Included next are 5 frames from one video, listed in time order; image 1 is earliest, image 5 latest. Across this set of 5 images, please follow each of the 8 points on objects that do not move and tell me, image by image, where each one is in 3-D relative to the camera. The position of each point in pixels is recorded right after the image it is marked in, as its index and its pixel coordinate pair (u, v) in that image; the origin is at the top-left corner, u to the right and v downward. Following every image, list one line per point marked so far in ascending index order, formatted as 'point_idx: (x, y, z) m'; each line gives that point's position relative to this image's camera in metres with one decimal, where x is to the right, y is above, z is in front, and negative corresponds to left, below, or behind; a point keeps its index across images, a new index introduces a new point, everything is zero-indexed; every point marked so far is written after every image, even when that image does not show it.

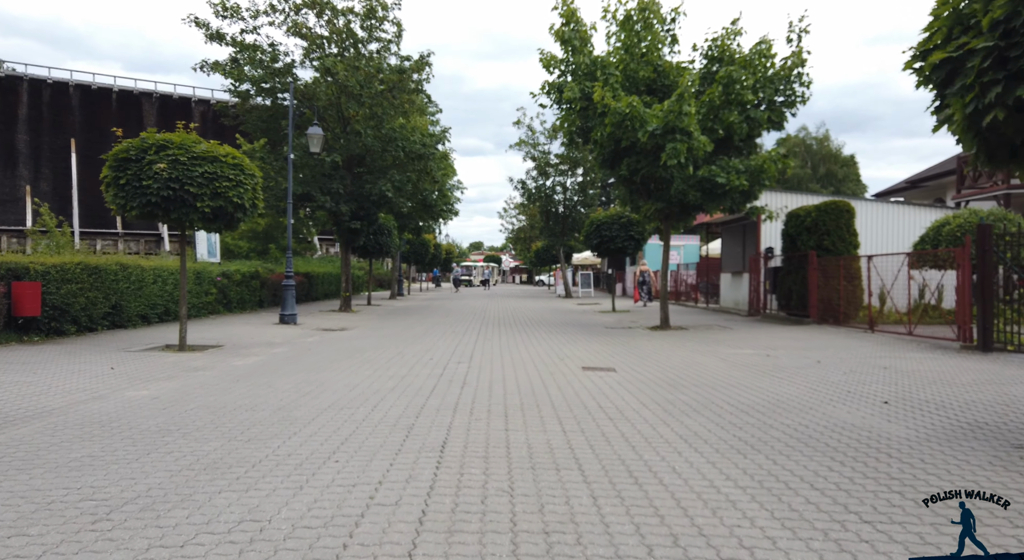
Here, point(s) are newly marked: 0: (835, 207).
0: (+8.3, +1.9, +17.3) m
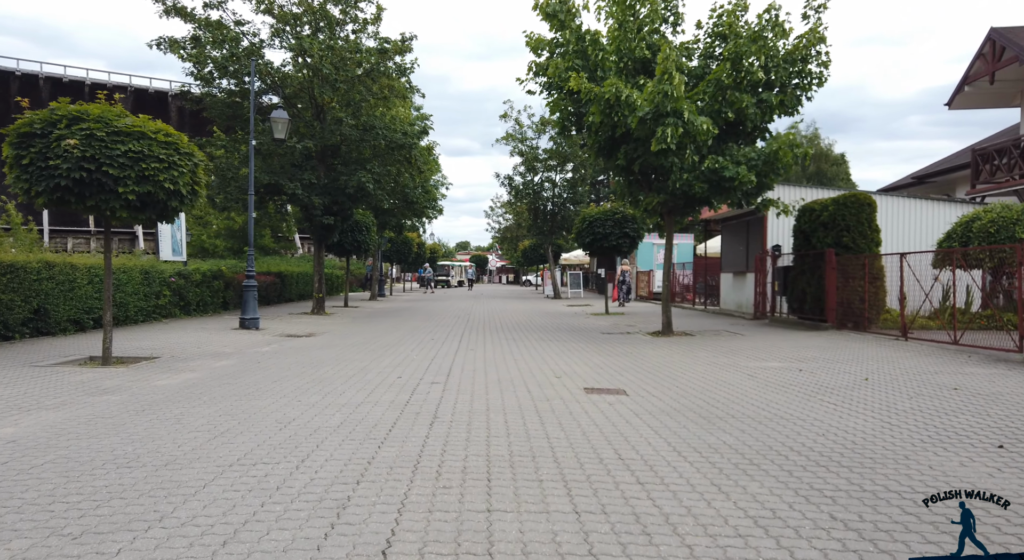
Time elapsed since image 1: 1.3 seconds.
0: (+8.0, +1.9, +15.7) m
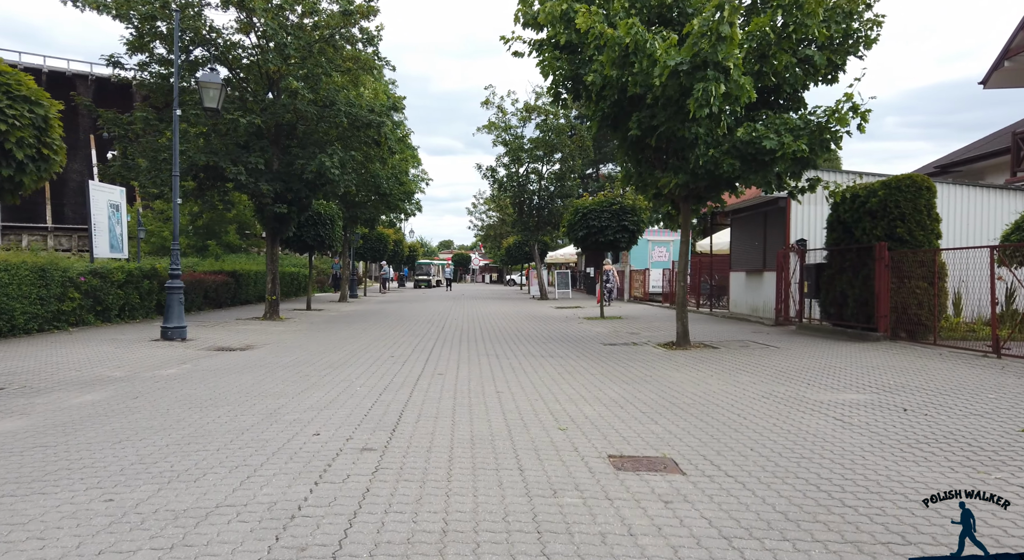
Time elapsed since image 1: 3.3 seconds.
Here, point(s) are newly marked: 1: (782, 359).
0: (+7.7, +1.9, +12.9) m
1: (+4.4, -1.3, +10.8) m
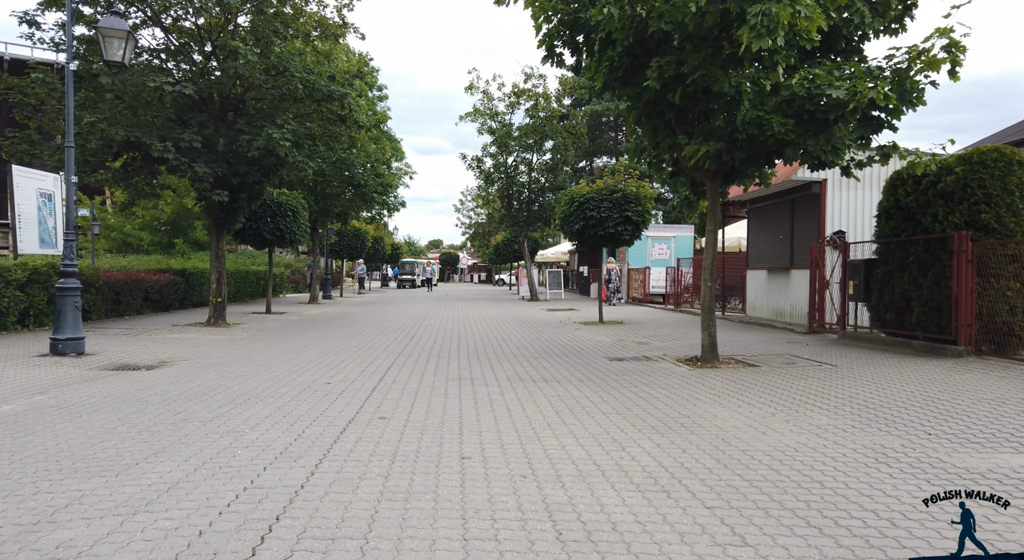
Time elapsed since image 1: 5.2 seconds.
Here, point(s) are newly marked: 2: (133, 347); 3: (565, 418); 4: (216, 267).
0: (+7.4, +1.9, +10.2) m
1: (+4.1, -1.3, +8.1) m
2: (-6.9, -1.2, +12.3) m
3: (+0.5, -1.3, +6.2) m
4: (-7.7, +0.3, +17.6) m
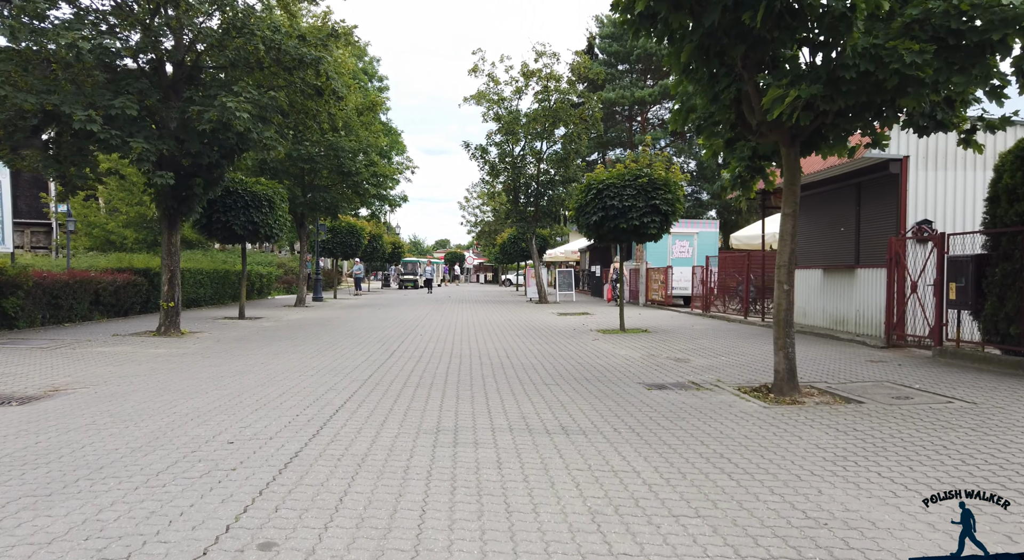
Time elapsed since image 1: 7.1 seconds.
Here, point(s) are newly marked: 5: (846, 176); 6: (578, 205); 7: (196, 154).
0: (+7.5, +1.9, +7.4) m
1: (+4.1, -1.3, +5.3) m
2: (-6.8, -1.2, +9.6) m
3: (+0.5, -1.3, +3.4) m
4: (-7.6, +0.3, +14.9) m
5: (+6.7, +2.1, +13.4) m
6: (+1.7, +1.9, +16.8) m
7: (-6.5, +2.6, +13.7) m
